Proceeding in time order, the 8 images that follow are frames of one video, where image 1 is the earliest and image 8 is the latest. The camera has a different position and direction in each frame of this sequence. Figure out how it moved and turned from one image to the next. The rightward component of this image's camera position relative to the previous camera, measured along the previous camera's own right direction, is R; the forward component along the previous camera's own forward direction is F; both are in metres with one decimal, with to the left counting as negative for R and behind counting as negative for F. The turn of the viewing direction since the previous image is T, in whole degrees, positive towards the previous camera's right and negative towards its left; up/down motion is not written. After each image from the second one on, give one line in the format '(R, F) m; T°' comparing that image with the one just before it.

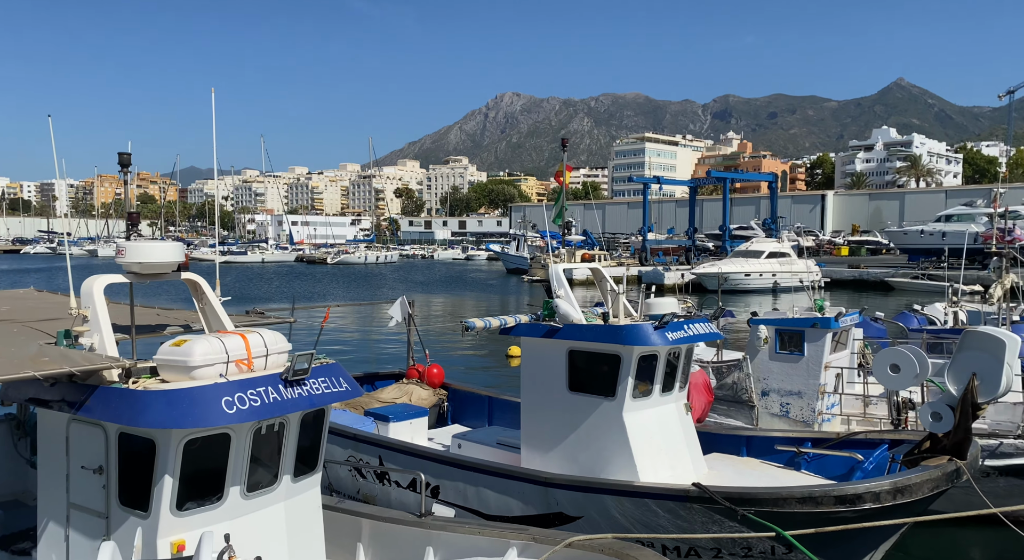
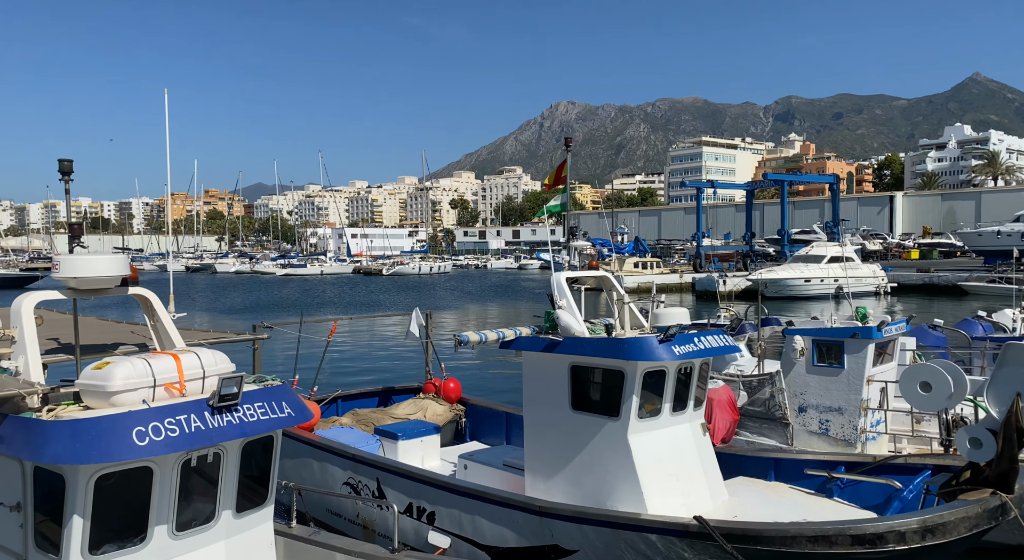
(+0.6, +0.8) m; -4°
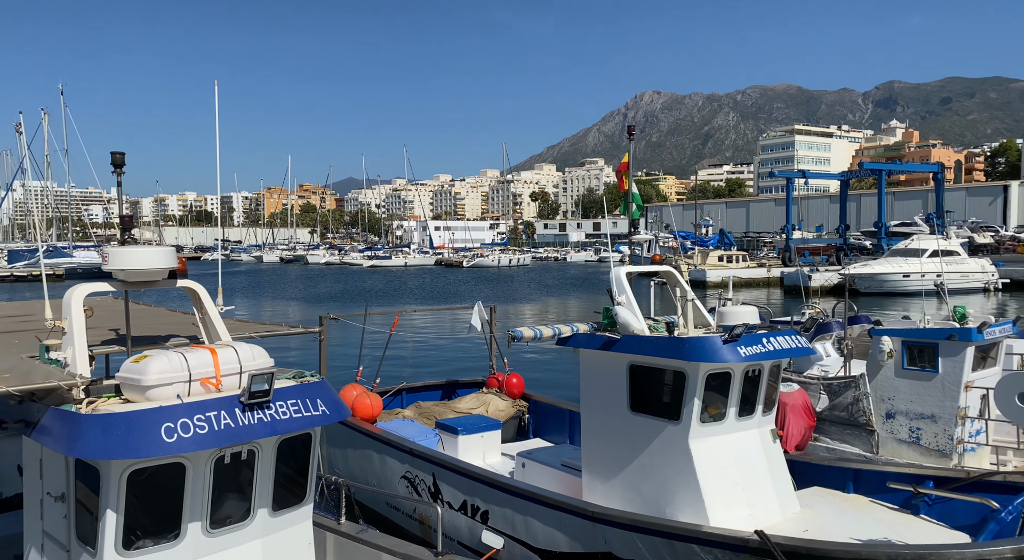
(+0.2, +0.4) m; -6°
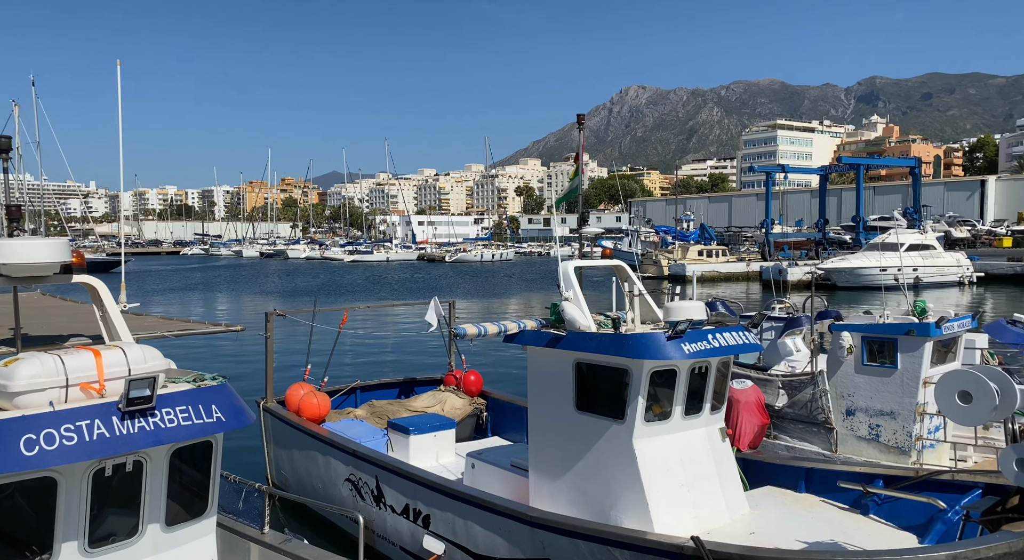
(+0.4, +0.3) m; +1°
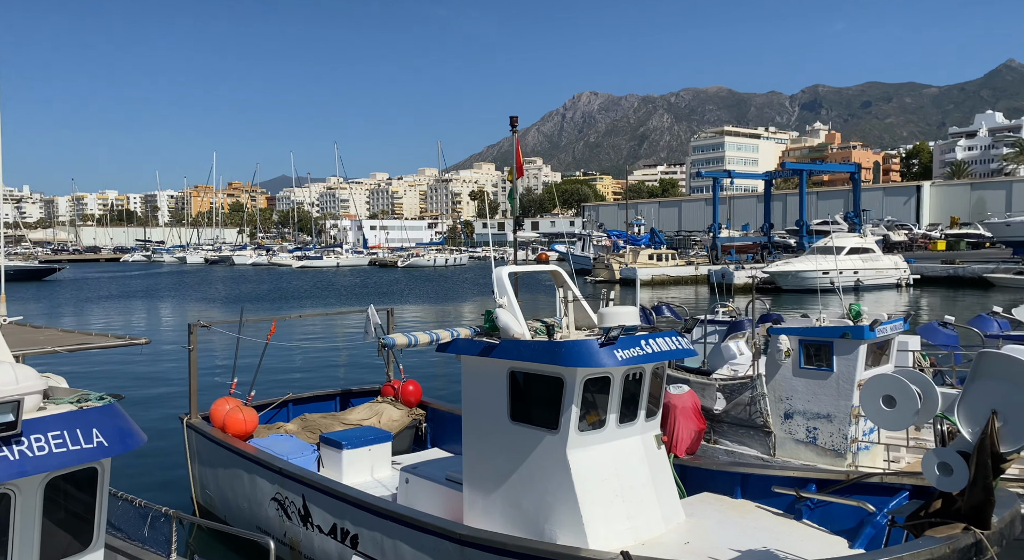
(+0.2, +0.1) m; +3°
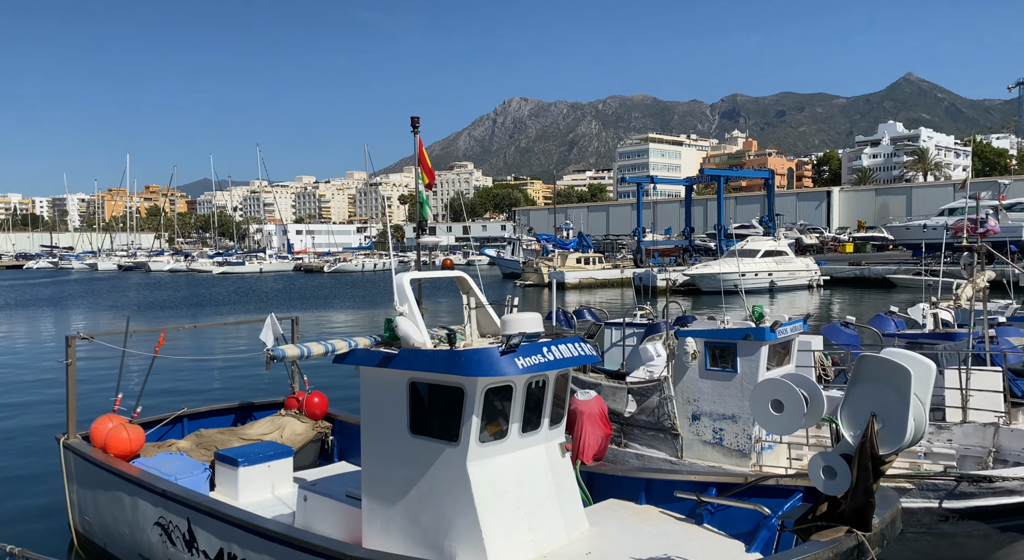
(+0.2, +0.1) m; +5°
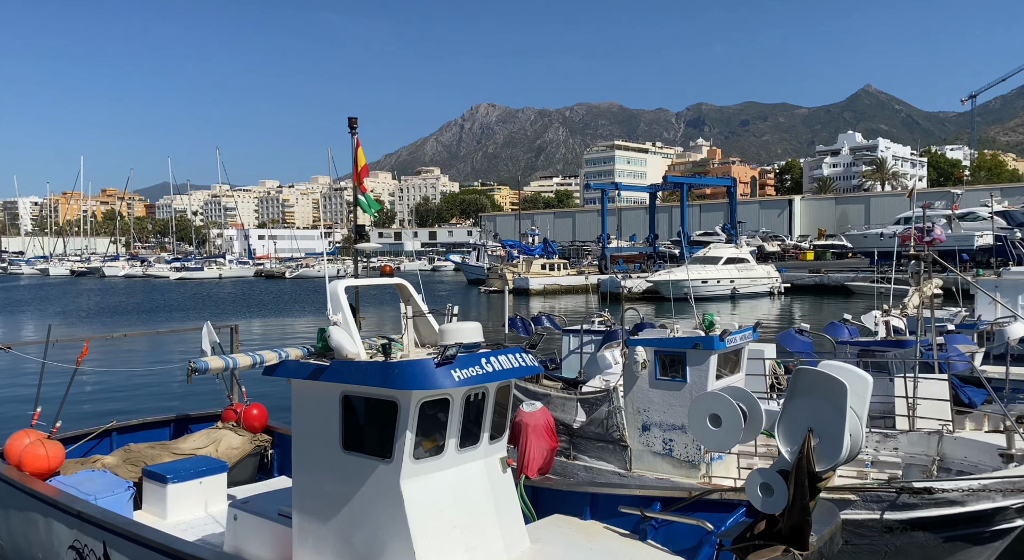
(+0.2, +0.2) m; +2°
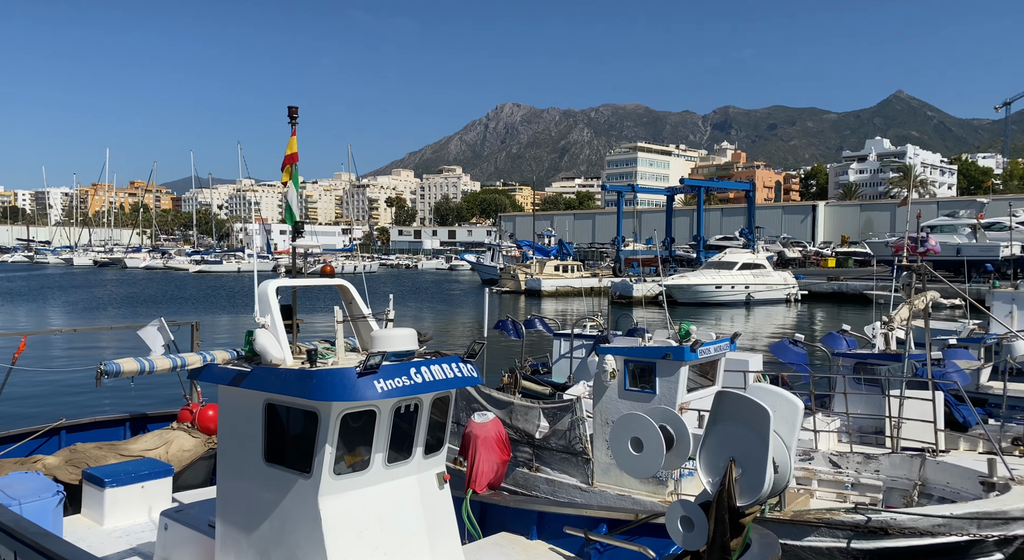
(+0.6, +0.4) m; -1°
